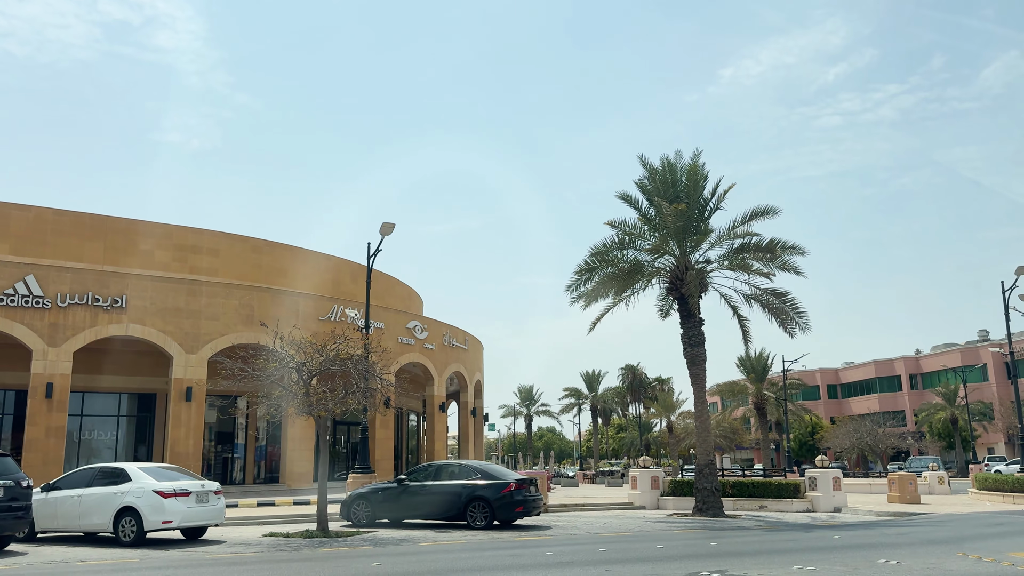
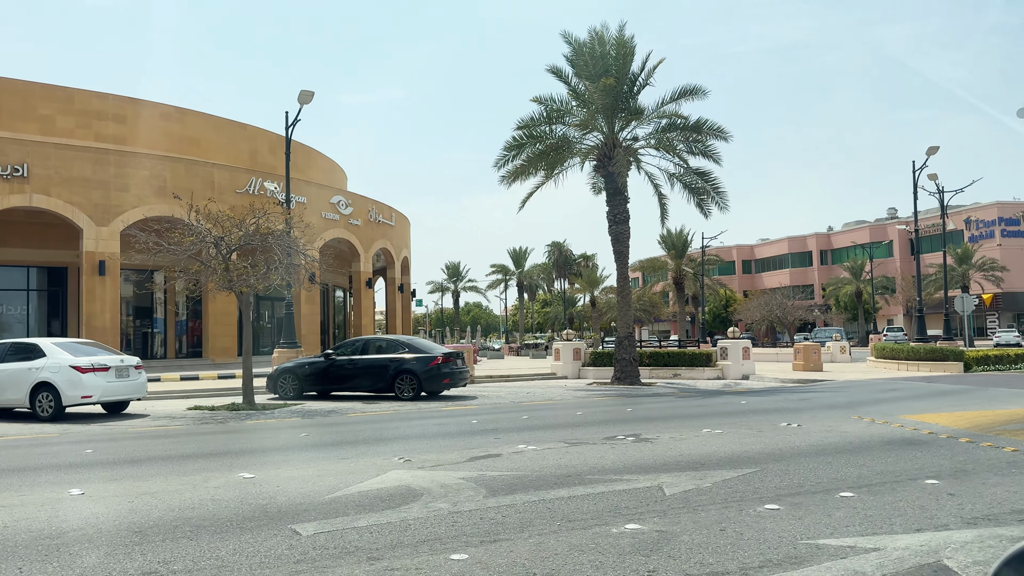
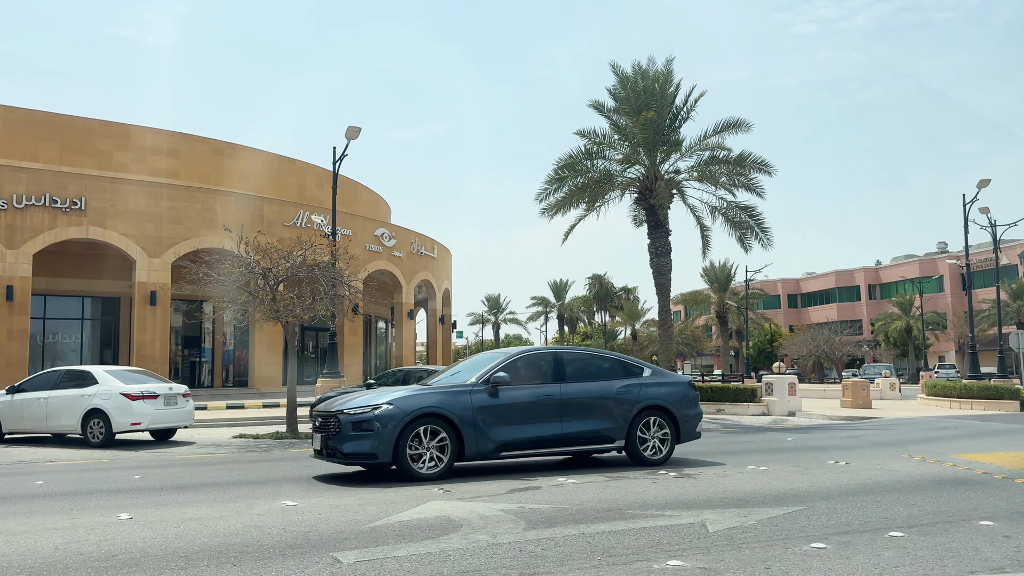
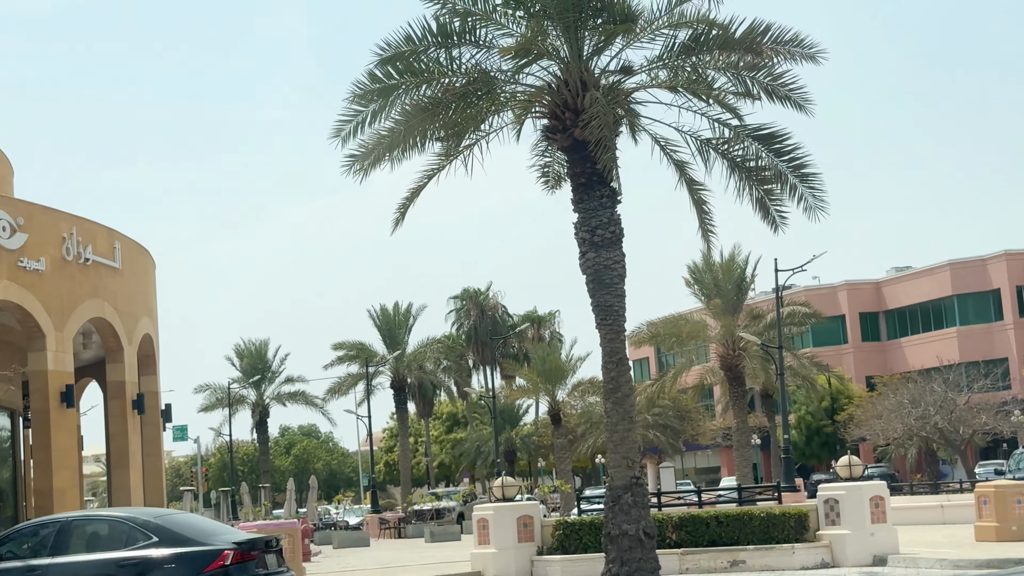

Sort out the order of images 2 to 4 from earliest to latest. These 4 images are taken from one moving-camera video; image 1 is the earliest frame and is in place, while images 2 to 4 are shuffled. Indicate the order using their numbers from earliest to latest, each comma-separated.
3, 2, 4
